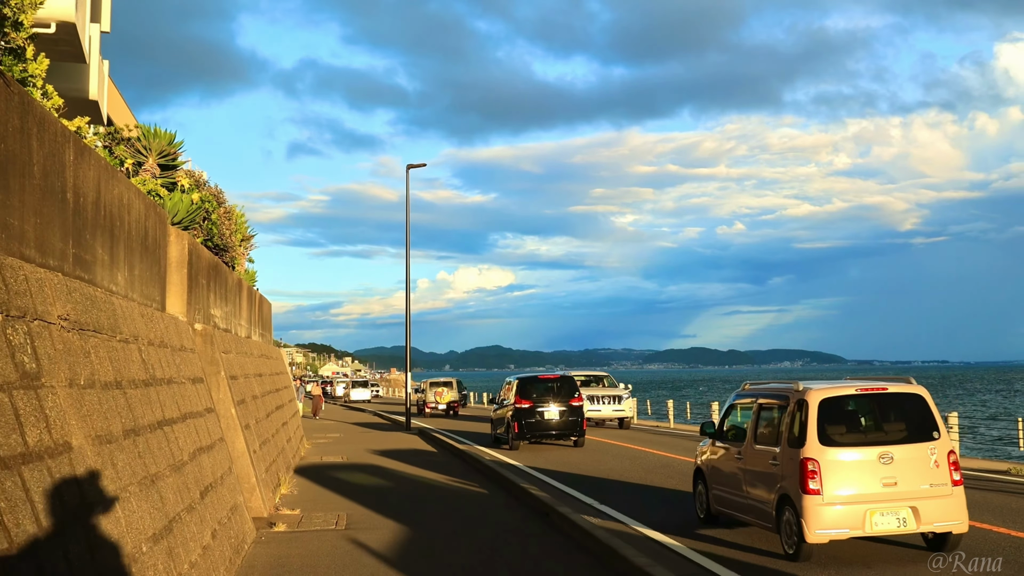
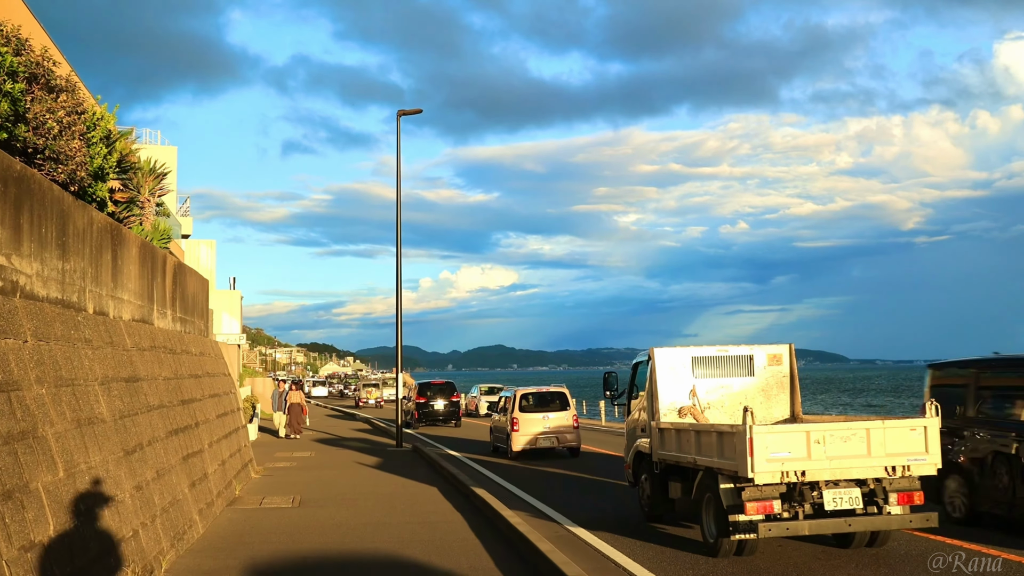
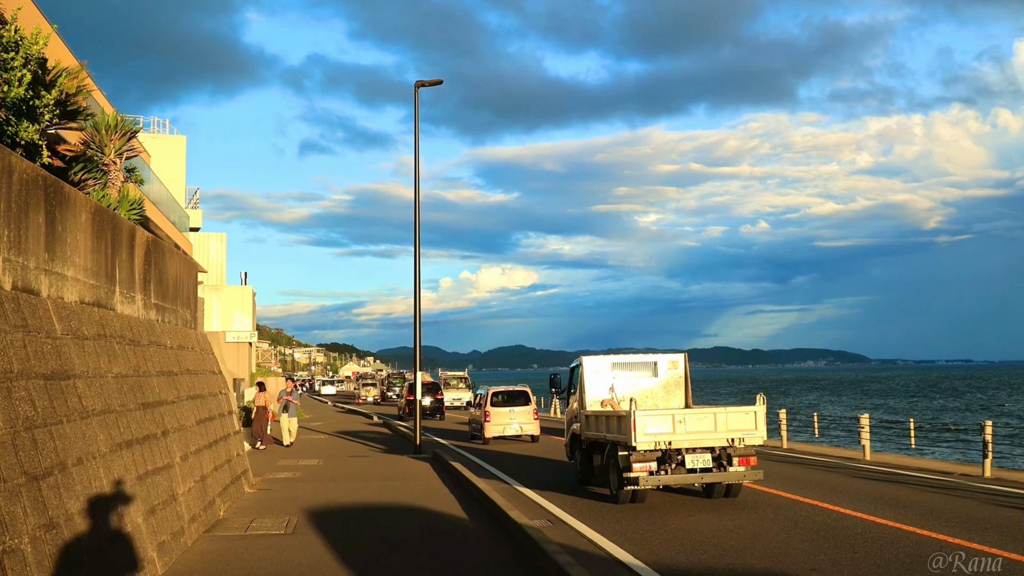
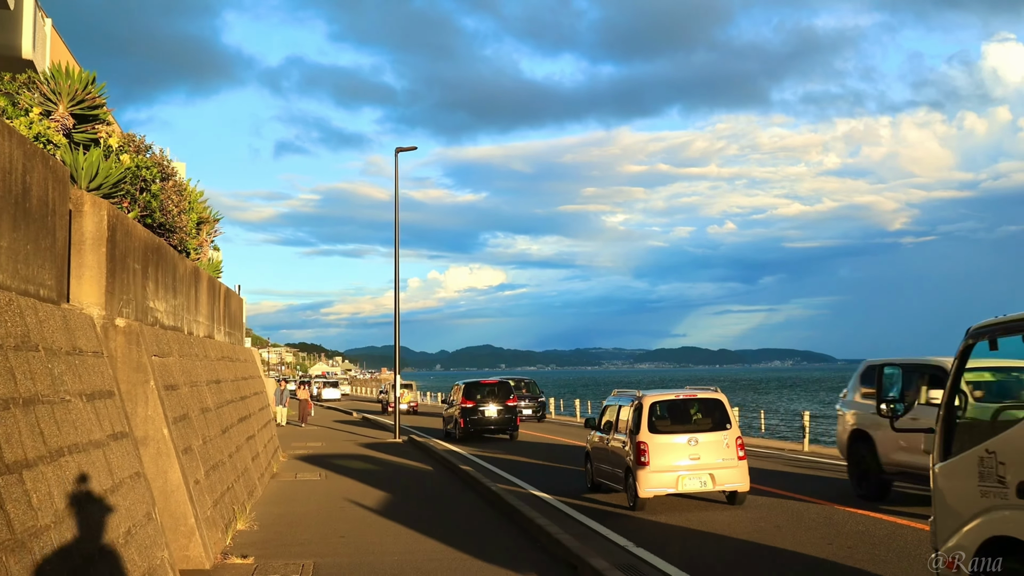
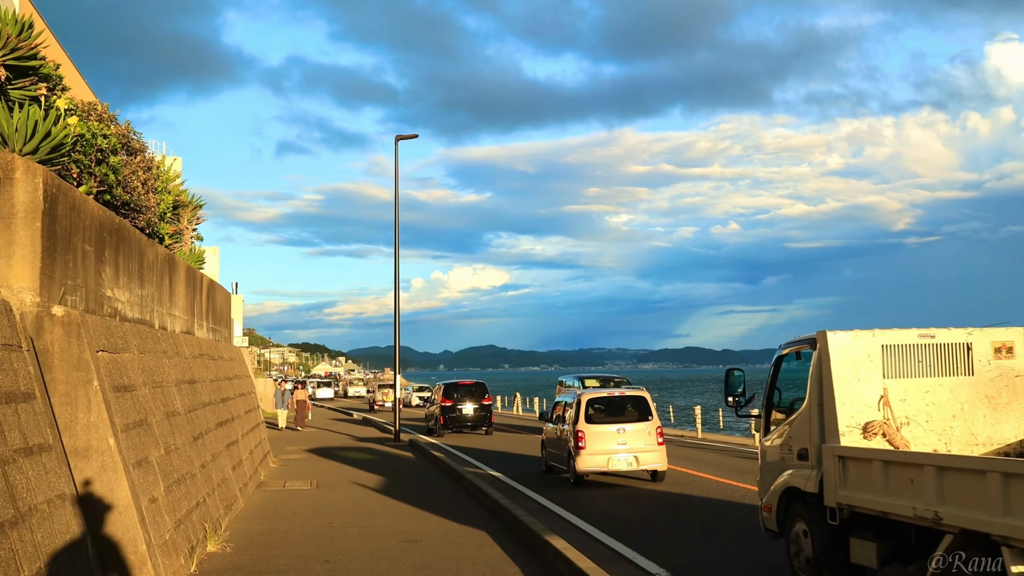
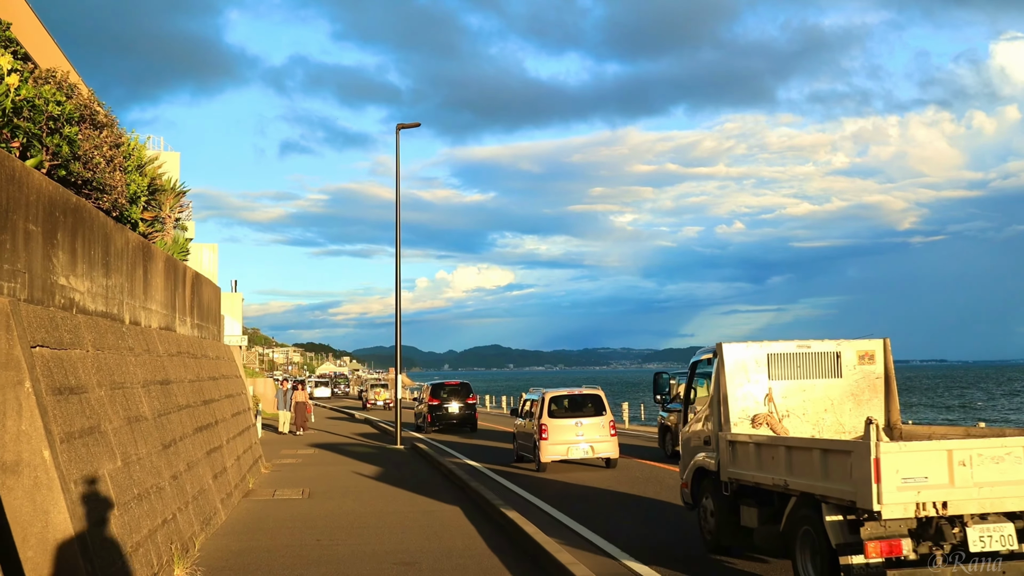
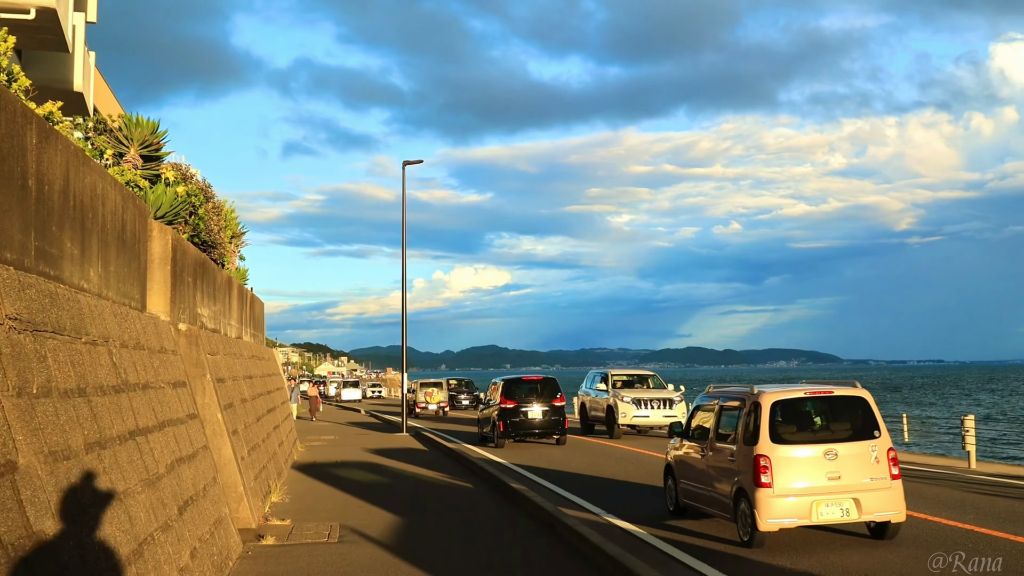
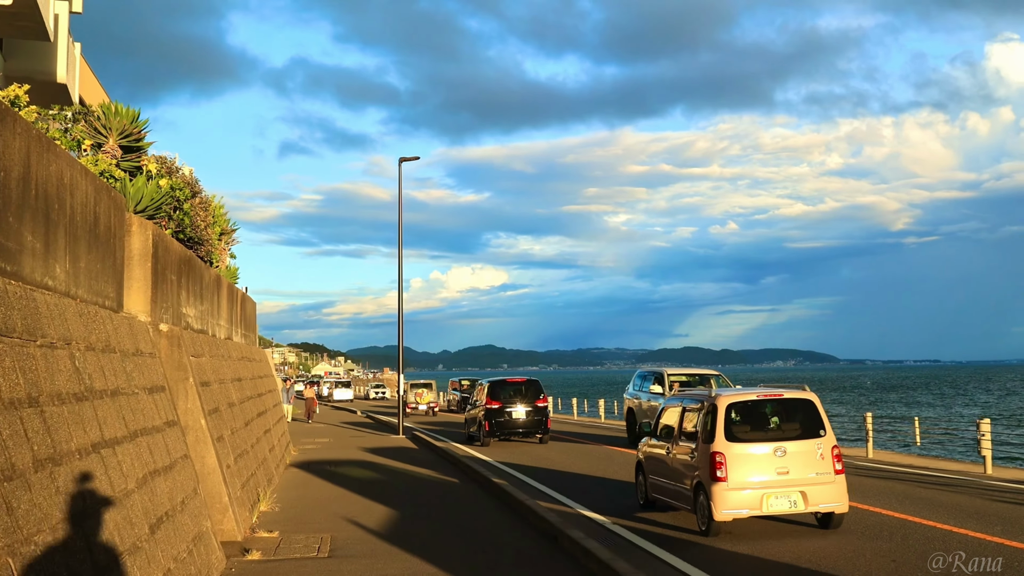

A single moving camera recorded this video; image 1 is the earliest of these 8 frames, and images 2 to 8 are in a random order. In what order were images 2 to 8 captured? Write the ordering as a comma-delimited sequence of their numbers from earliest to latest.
7, 8, 4, 5, 6, 2, 3
